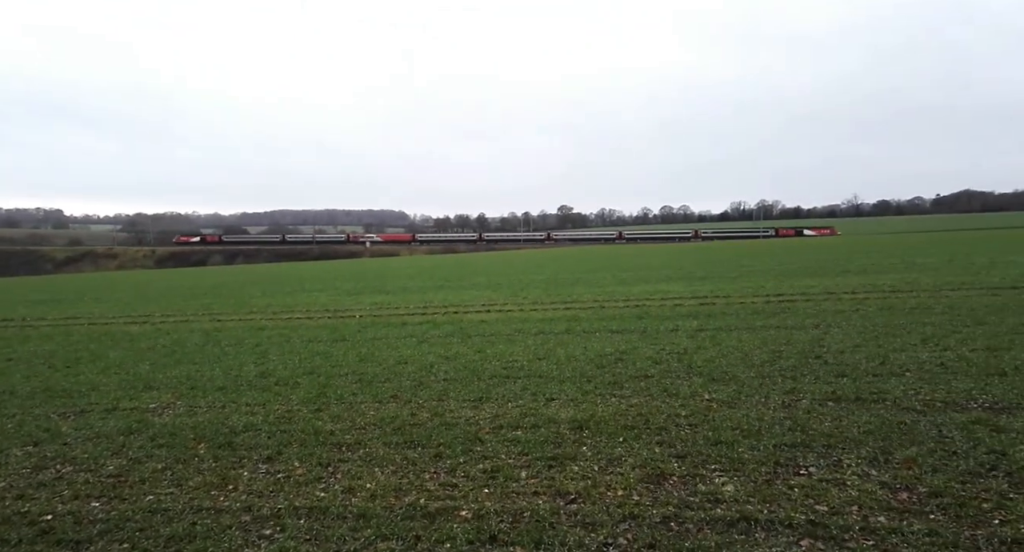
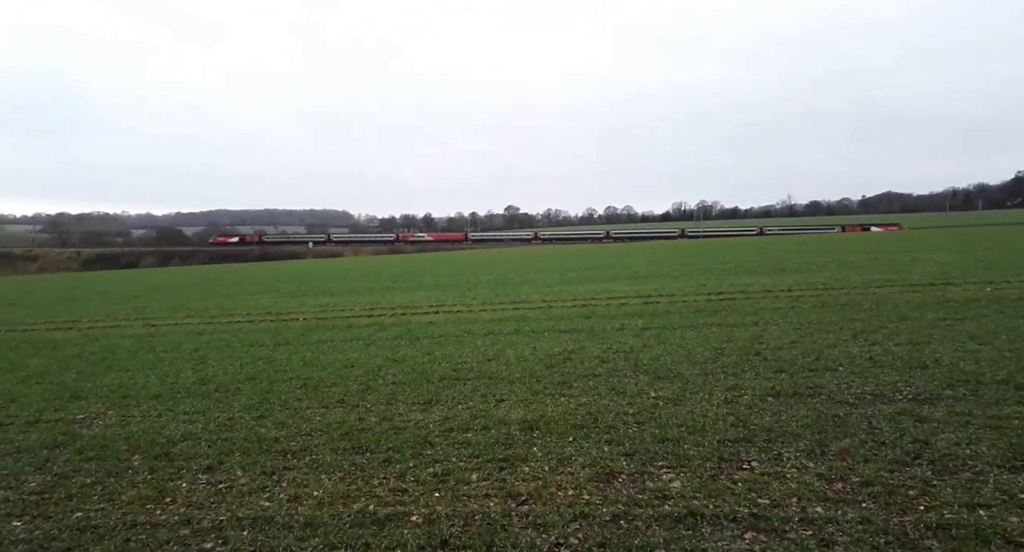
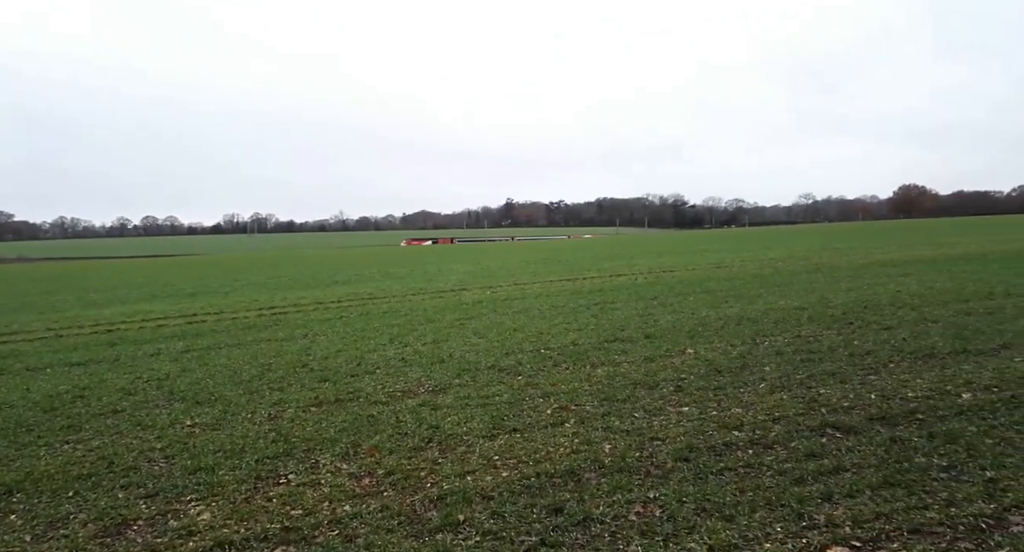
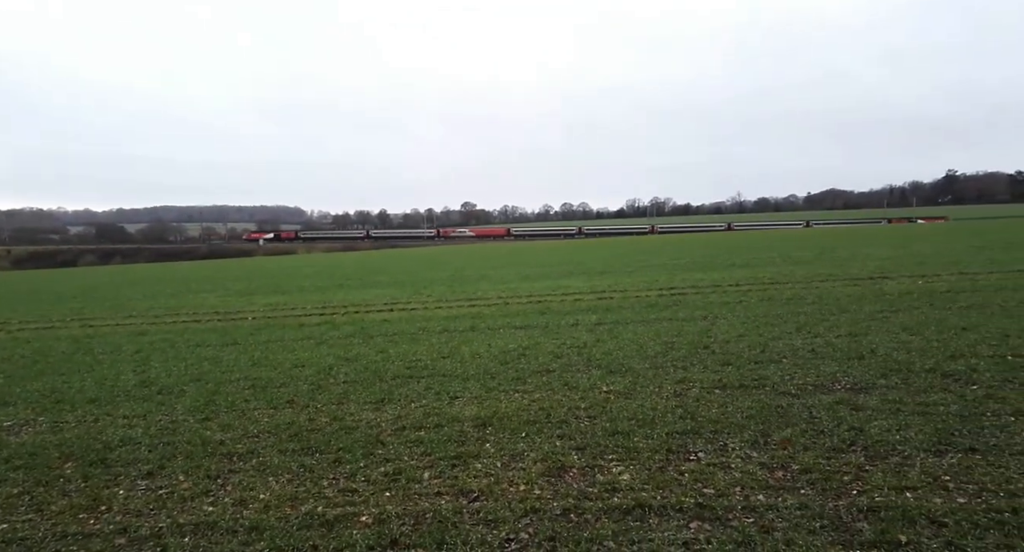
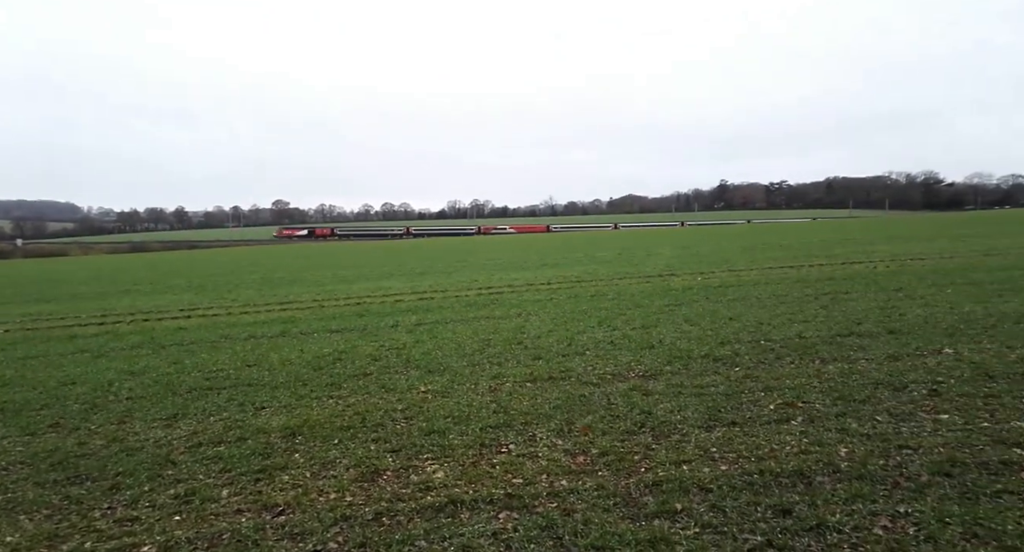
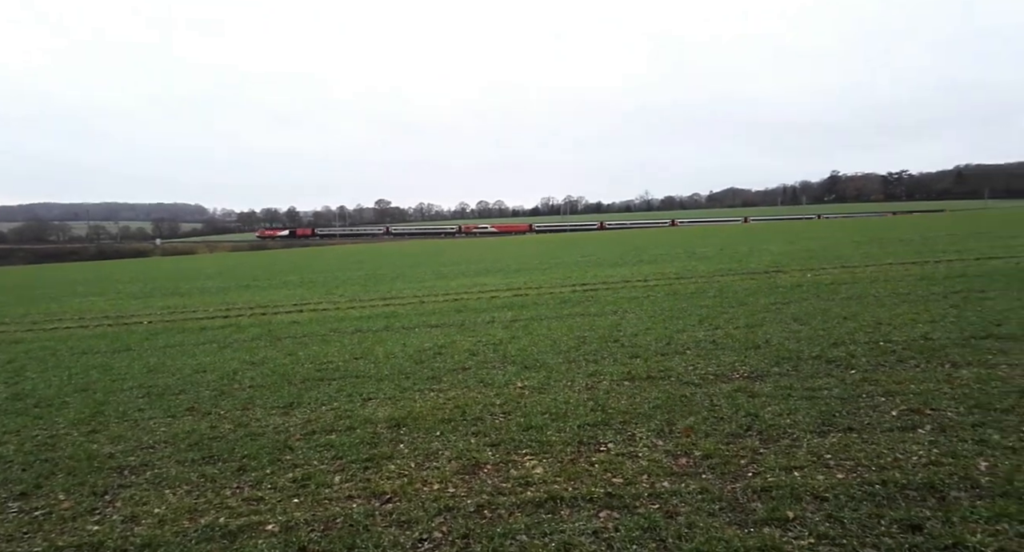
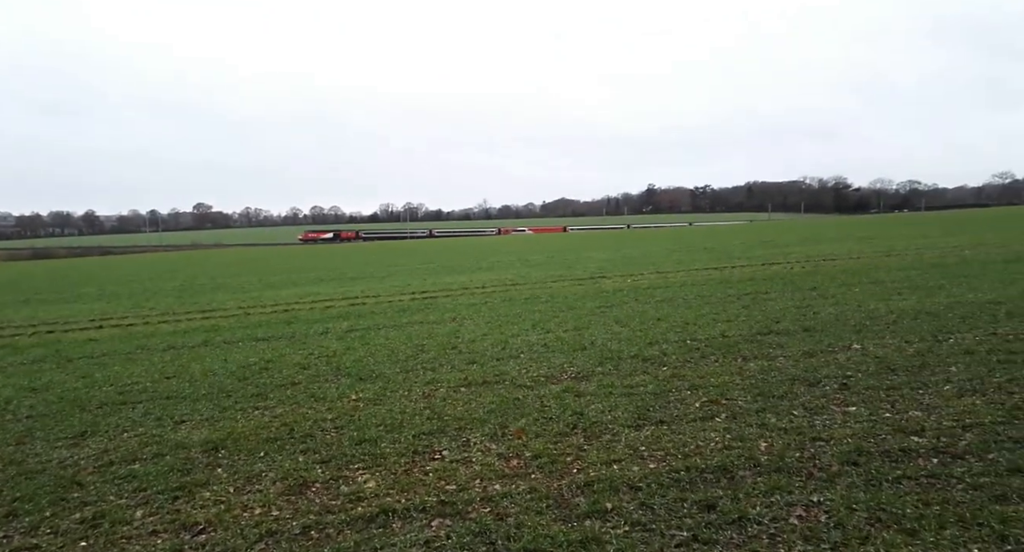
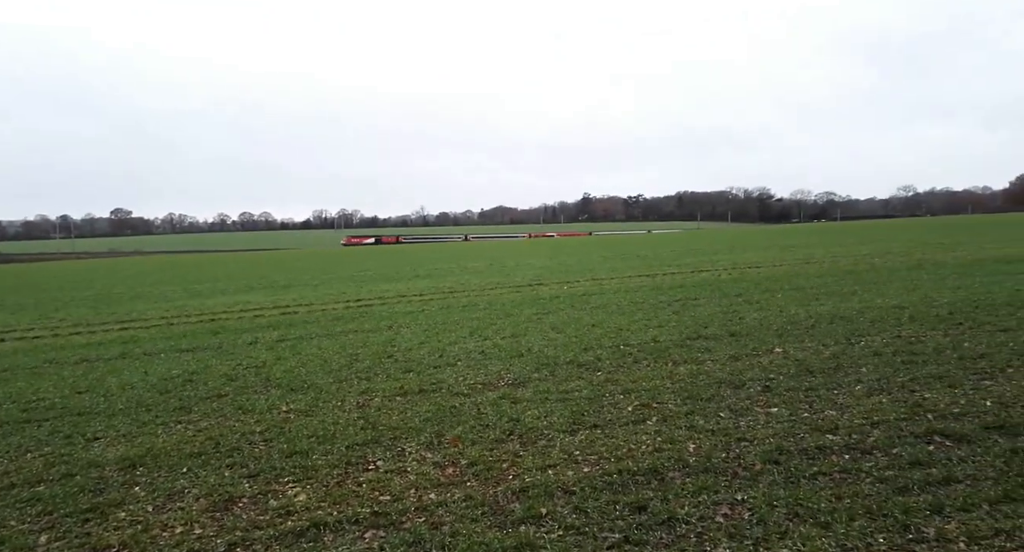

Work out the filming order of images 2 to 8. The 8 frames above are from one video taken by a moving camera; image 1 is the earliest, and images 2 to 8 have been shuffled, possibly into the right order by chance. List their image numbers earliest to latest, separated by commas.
2, 4, 6, 5, 7, 8, 3
